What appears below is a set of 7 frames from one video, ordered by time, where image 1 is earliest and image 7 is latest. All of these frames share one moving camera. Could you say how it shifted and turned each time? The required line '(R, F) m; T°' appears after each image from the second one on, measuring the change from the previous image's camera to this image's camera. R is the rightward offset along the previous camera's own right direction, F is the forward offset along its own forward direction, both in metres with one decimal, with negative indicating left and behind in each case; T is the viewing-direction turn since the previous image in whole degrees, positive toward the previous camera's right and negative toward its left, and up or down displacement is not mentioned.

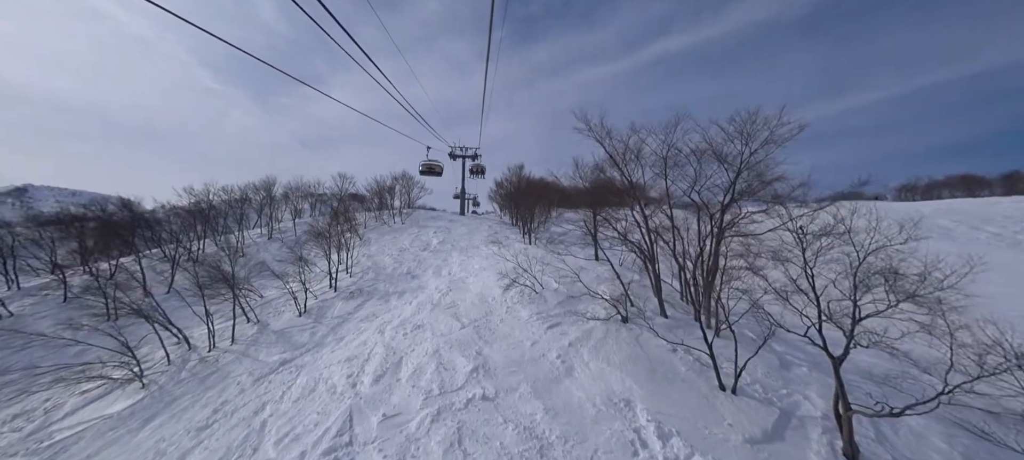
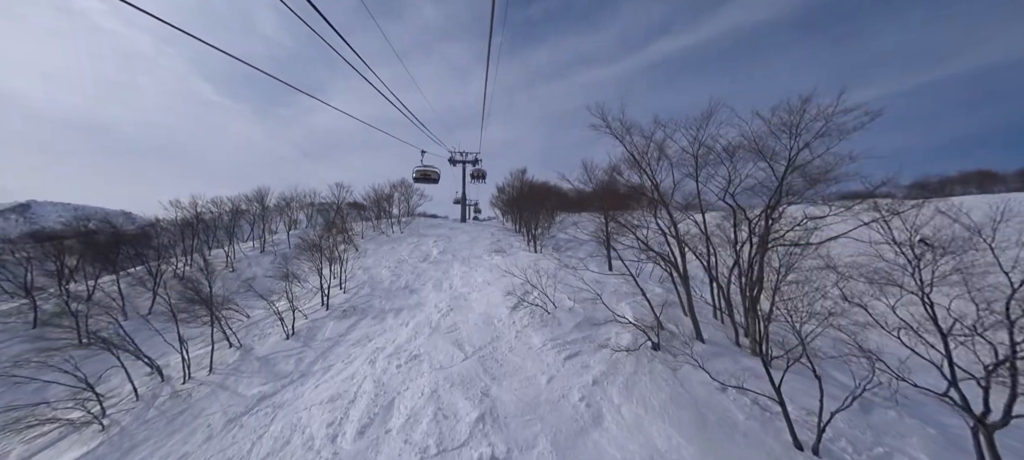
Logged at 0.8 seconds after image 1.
(-0.2, +1.8) m; 0°
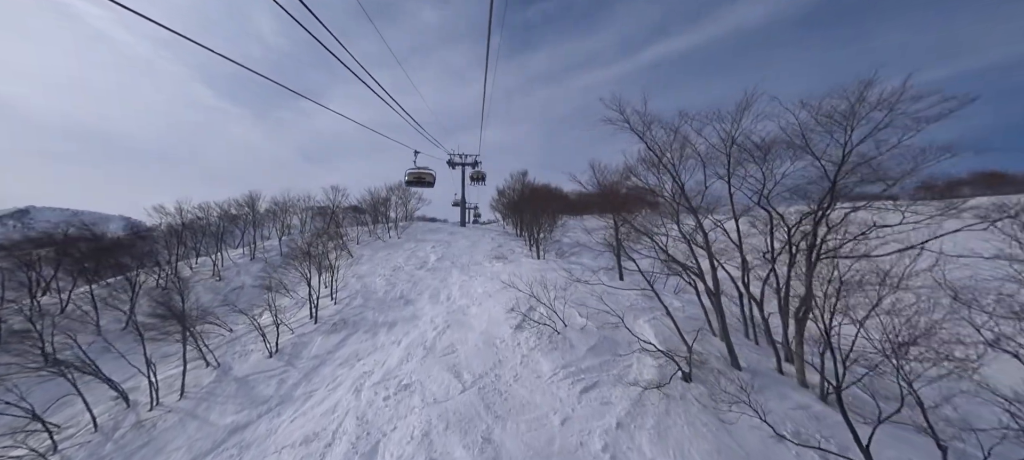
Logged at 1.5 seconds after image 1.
(-0.1, +1.6) m; 0°
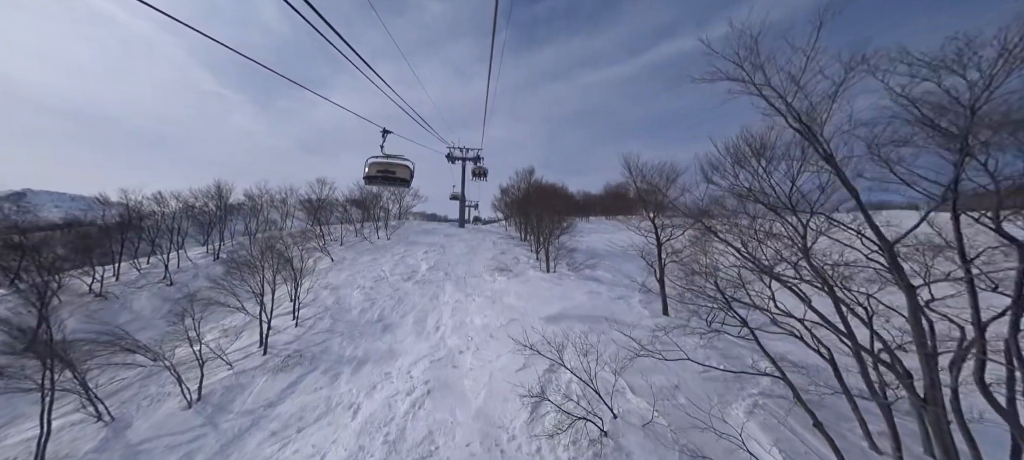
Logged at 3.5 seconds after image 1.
(-0.5, +4.8) m; 0°
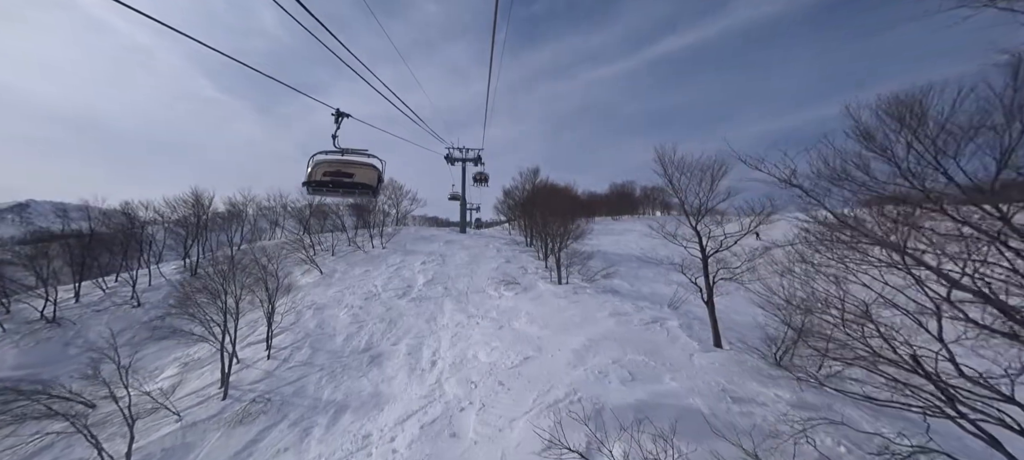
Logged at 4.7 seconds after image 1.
(-0.3, +2.9) m; 0°
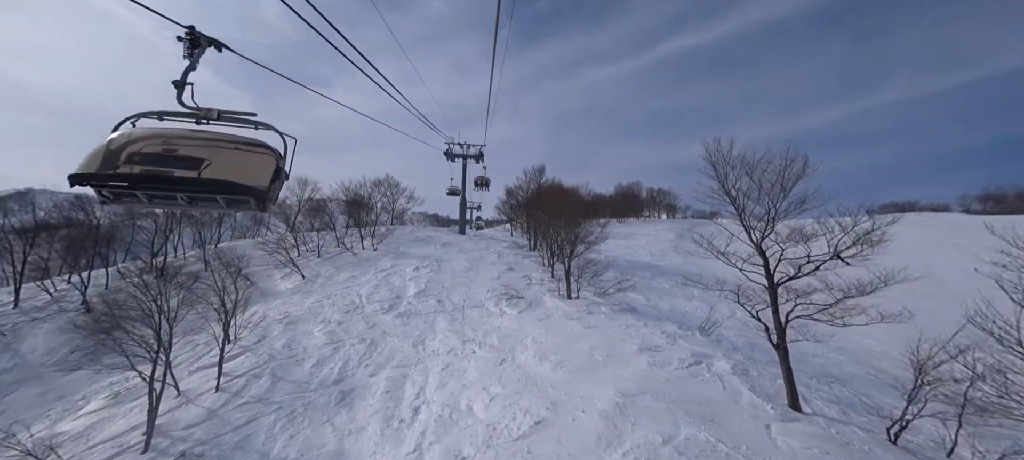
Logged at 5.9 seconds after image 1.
(-0.2, +2.9) m; 0°
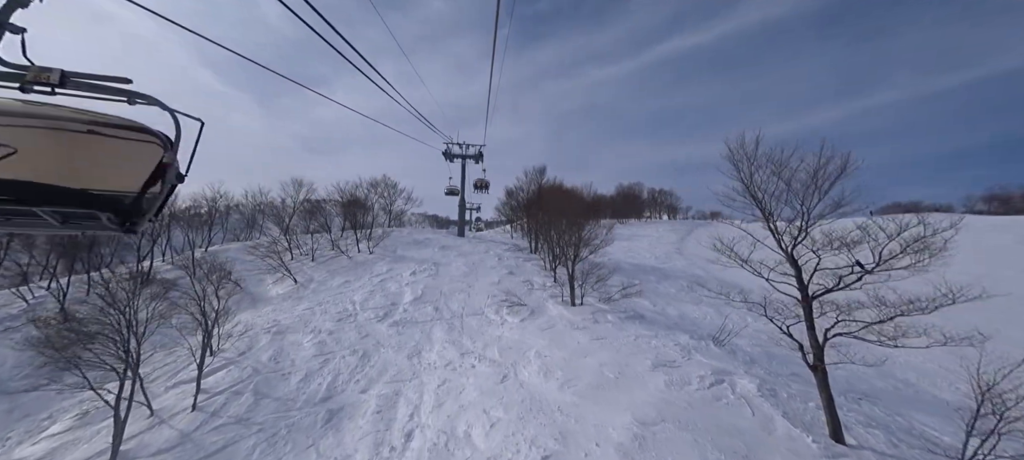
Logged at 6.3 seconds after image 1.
(-0.1, +1.0) m; 0°
